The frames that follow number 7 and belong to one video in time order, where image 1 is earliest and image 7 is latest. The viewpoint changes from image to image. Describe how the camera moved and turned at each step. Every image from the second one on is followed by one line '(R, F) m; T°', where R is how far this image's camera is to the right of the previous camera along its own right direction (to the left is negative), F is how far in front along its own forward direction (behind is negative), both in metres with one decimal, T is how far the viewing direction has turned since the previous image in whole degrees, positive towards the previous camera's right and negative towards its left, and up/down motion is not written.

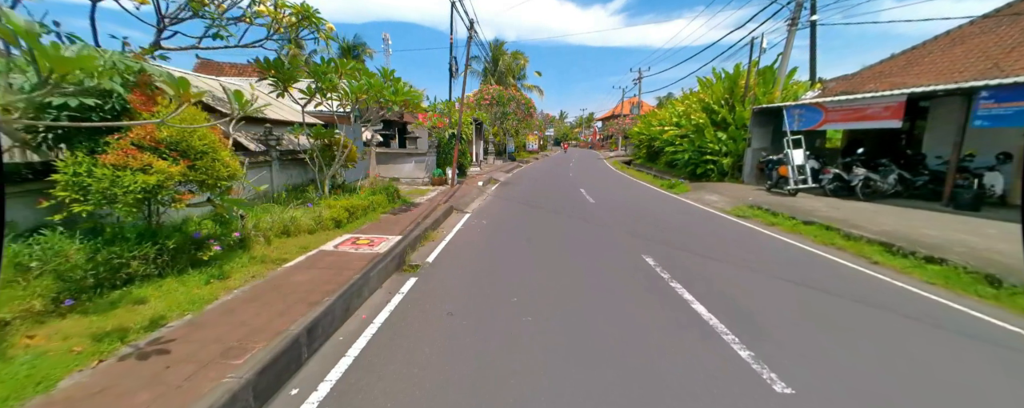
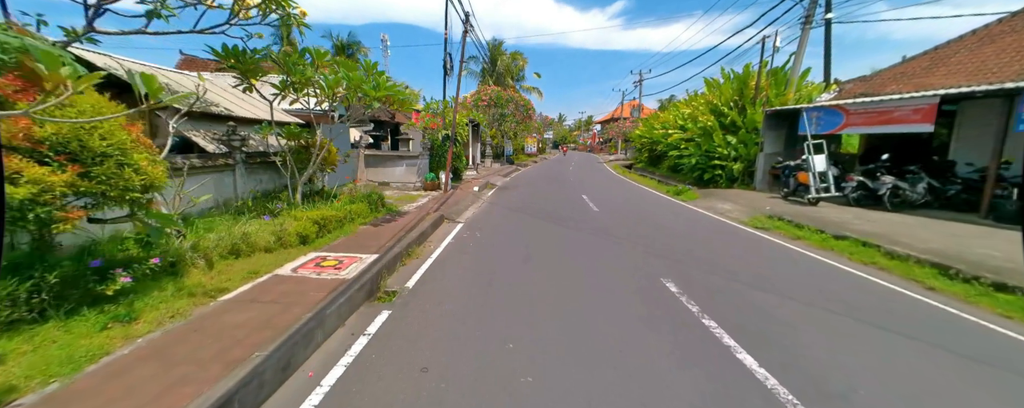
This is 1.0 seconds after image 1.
(0.0, +0.9) m; 0°
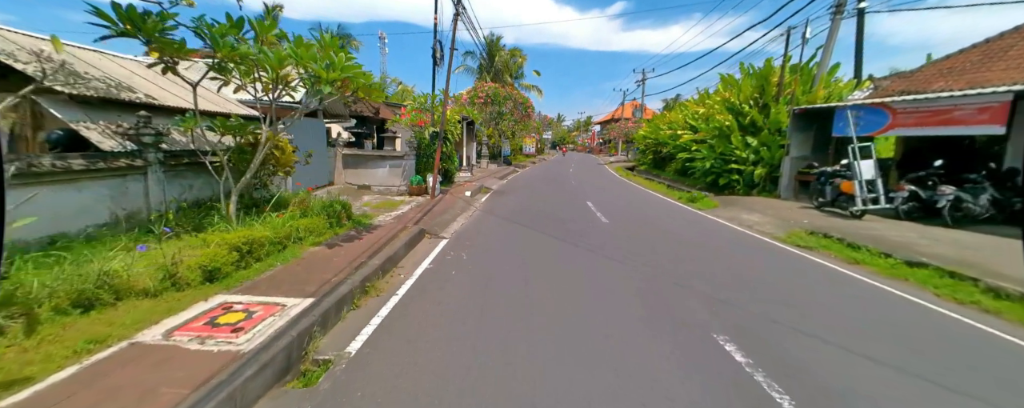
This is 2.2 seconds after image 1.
(0.0, +1.5) m; 0°
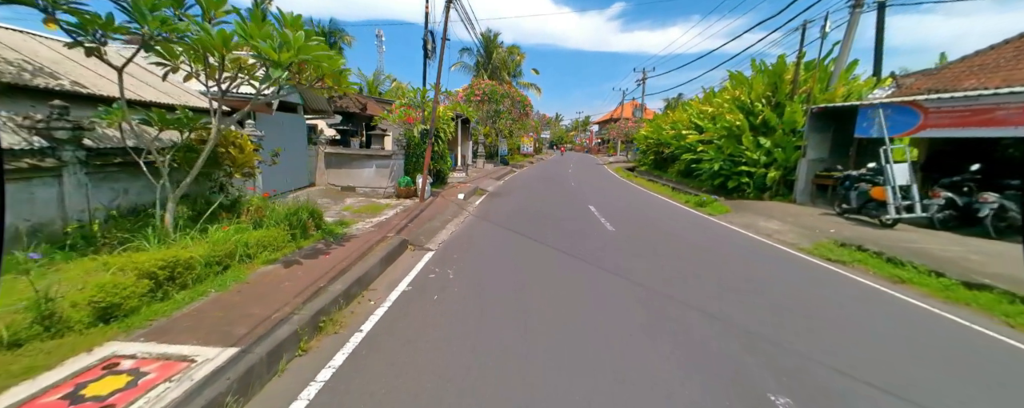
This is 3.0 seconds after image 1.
(0.0, +0.9) m; 0°
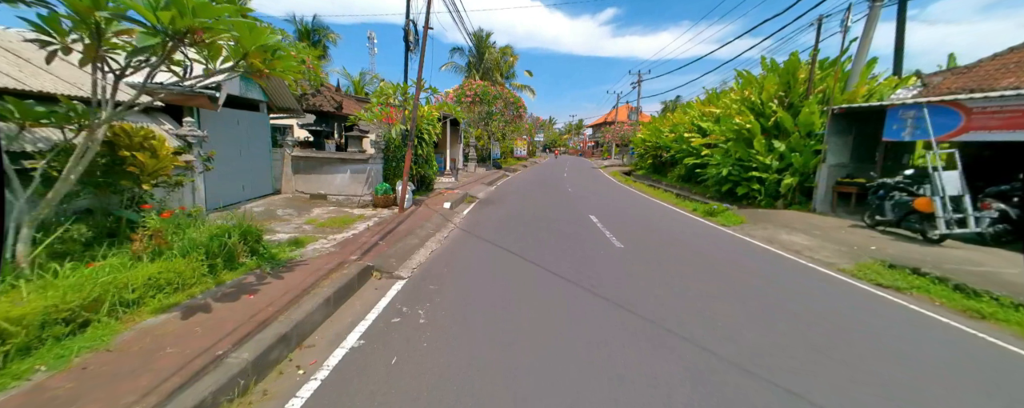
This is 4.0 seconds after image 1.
(0.0, +1.2) m; +1°
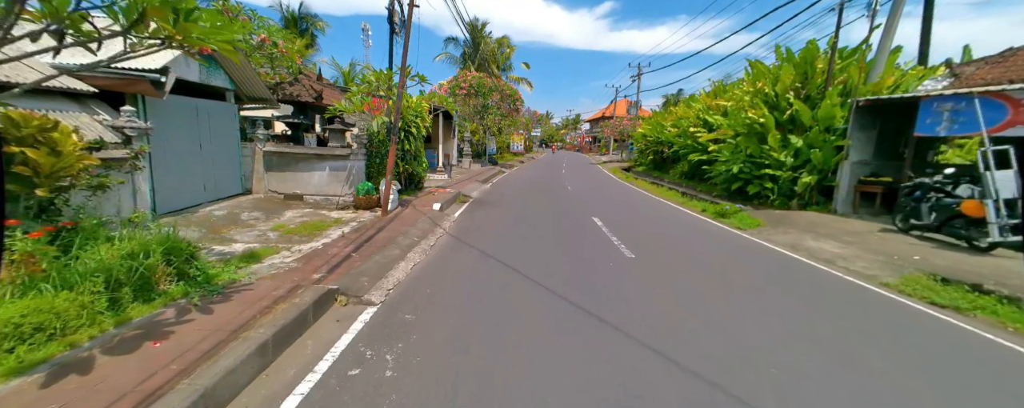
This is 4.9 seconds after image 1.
(0.0, +0.9) m; +1°
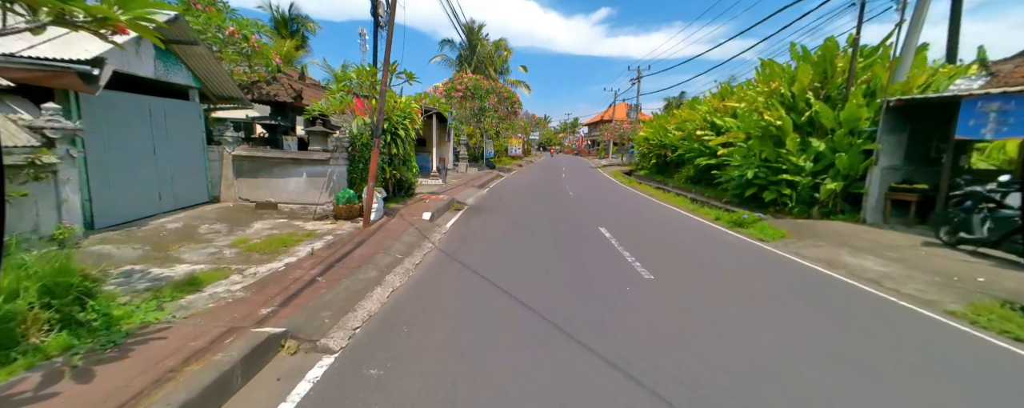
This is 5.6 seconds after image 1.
(0.0, +0.9) m; 0°
